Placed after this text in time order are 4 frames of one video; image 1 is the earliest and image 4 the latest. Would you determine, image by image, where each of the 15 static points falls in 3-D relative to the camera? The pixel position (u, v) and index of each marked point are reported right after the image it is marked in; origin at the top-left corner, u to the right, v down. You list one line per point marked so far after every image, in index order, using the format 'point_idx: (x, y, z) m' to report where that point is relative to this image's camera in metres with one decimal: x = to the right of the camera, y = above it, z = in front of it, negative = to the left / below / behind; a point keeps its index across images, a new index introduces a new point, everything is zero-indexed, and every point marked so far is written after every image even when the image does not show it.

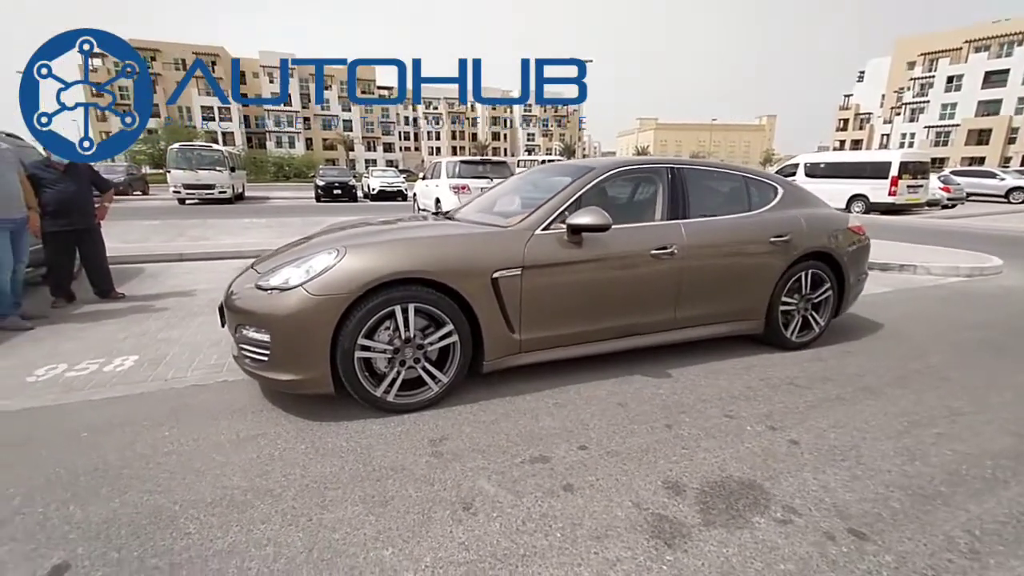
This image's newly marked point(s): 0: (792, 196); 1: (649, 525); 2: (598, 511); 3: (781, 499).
0: (+2.5, +0.8, +4.1) m
1: (+0.6, -1.0, +2.0) m
2: (+0.4, -1.0, +2.1) m
3: (+1.3, -1.0, +2.2) m
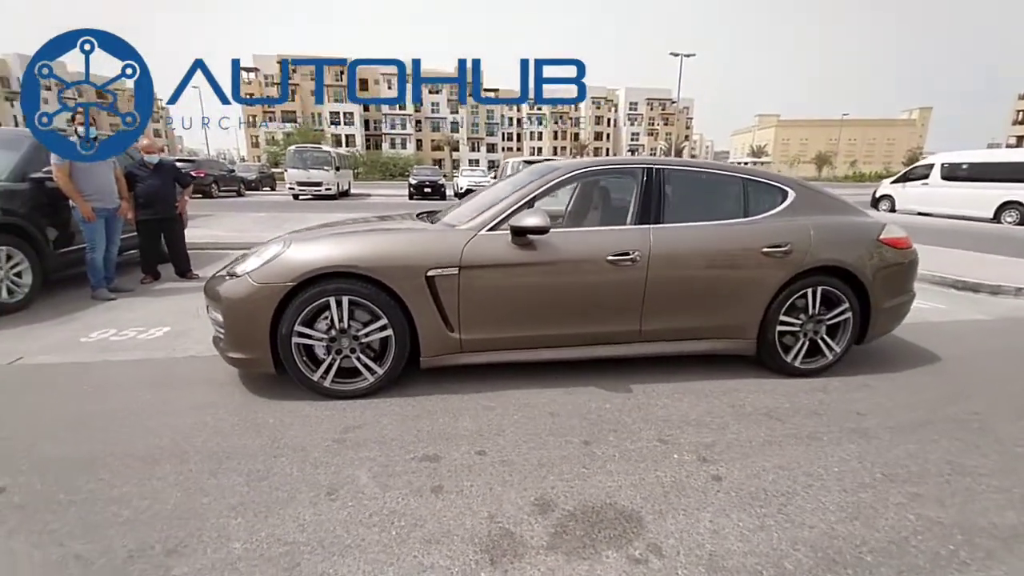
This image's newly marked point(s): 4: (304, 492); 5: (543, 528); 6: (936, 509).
0: (+2.3, +0.7, +3.6) m
1: (-0.1, -1.0, +1.9) m
2: (-0.3, -1.0, +2.0) m
3: (+0.6, -1.0, +1.9) m
4: (-1.0, -1.0, +2.2) m
5: (+0.1, -1.0, +2.0) m
6: (+2.0, -1.0, +2.1) m
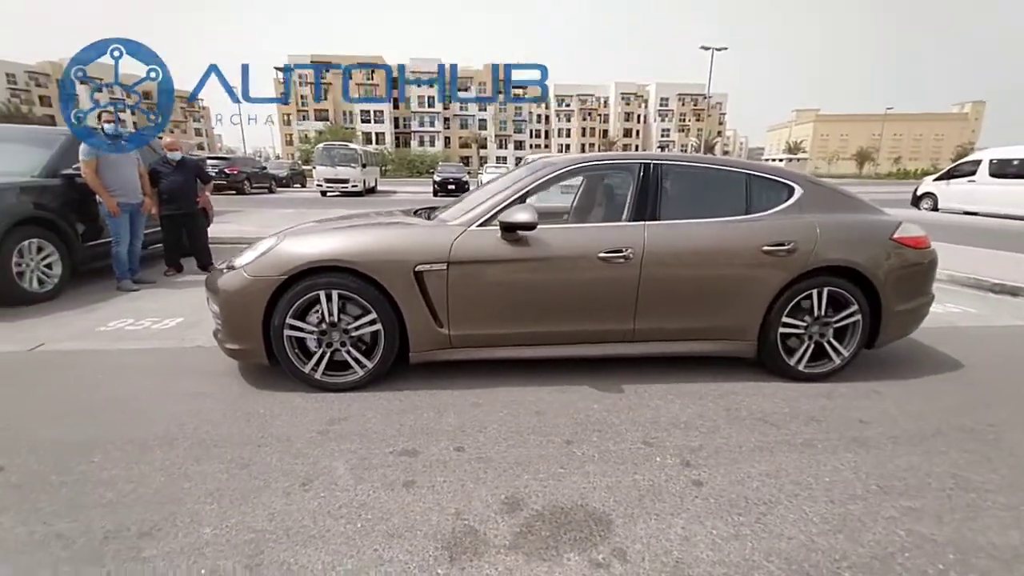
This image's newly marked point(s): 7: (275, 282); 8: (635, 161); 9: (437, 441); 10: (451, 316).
0: (+2.2, +0.7, +3.4) m
1: (-0.3, -1.0, +1.9) m
2: (-0.4, -1.0, +2.0) m
3: (+0.4, -1.0, +1.9) m
4: (-1.1, -0.9, +2.2) m
5: (0.0, -1.0, +2.0) m
6: (+1.8, -1.0, +2.0) m
7: (-1.5, 0.0, +2.9) m
8: (+0.9, +0.9, +3.3) m
9: (-0.4, -0.8, +2.5) m
10: (-0.4, -0.2, +3.1) m
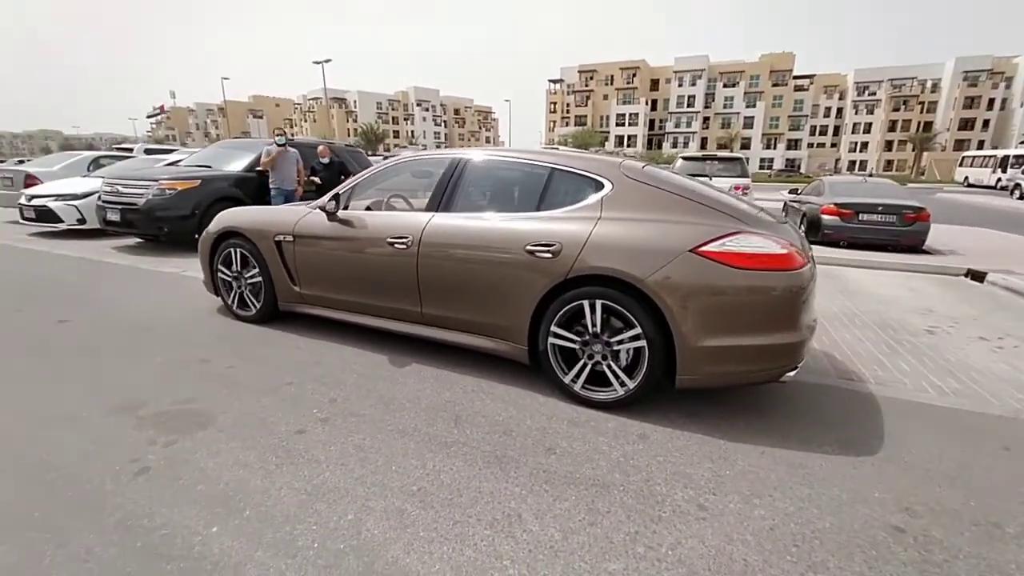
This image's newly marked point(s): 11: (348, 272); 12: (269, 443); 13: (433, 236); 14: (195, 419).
0: (+0.7, +0.6, +2.9) m
1: (-2.4, -0.7, +2.9) m
2: (-2.5, -0.7, +3.1) m
3: (-1.8, -0.8, +2.5) m
4: (-2.9, -0.5, +3.6) m
5: (-2.1, -0.7, +2.8) m
6: (-0.5, -1.0, +1.9) m
7: (-2.8, +0.5, +4.4) m
8: (-0.4, +1.0, +3.5) m
9: (-2.2, -0.5, +3.5) m
10: (-1.8, +0.1, +4.0) m
11: (-1.3, +0.1, +3.7) m
12: (-1.3, -0.8, +2.5) m
13: (-0.5, +0.4, +3.3) m
14: (-1.8, -0.8, +2.7) m
